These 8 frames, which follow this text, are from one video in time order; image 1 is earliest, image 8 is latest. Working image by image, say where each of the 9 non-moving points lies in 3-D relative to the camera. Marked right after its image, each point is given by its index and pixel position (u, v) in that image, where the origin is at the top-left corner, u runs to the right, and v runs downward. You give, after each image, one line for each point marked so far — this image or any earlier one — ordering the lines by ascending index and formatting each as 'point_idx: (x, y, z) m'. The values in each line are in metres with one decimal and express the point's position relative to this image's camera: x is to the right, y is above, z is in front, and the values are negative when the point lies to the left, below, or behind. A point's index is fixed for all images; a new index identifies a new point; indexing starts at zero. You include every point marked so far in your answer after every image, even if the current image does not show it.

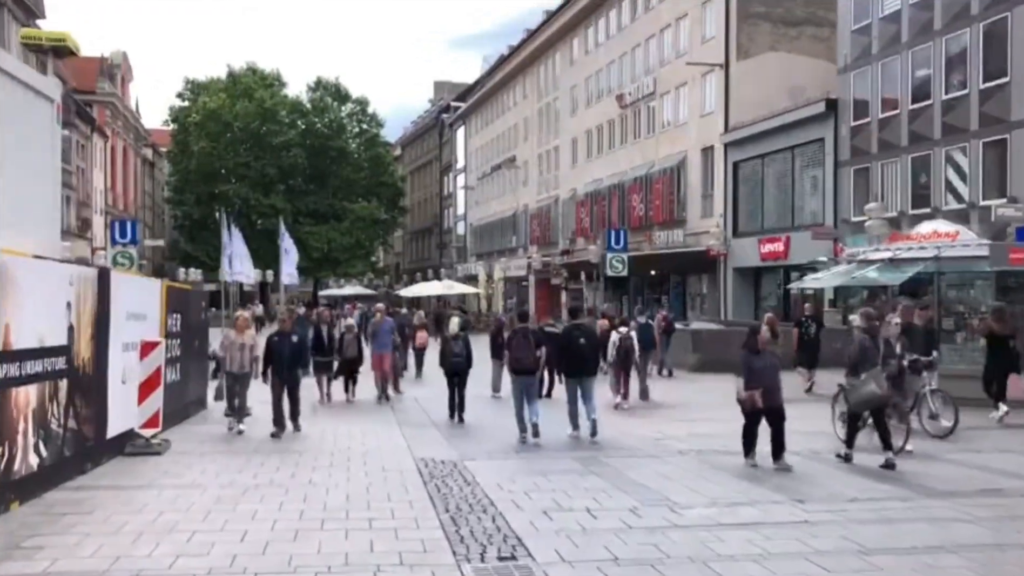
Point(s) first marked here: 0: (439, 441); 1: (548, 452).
0: (-0.9, -1.9, +12.7) m
1: (+0.5, -1.8, +12.6) m
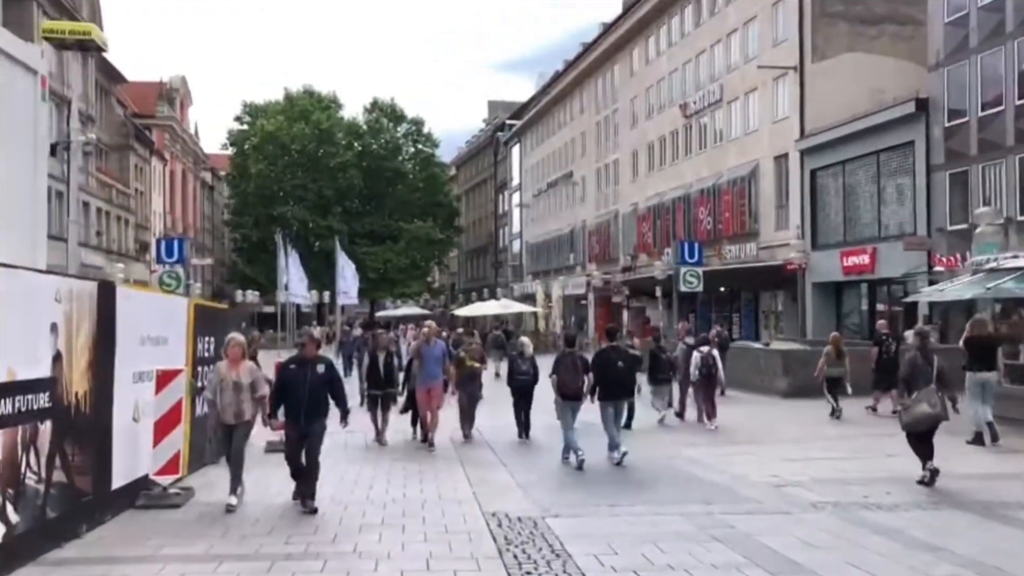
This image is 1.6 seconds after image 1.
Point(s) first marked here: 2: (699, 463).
0: (0.0, -2.0, +10.6) m
1: (+1.3, -2.0, +10.4) m
2: (+2.3, -2.1, +13.2) m
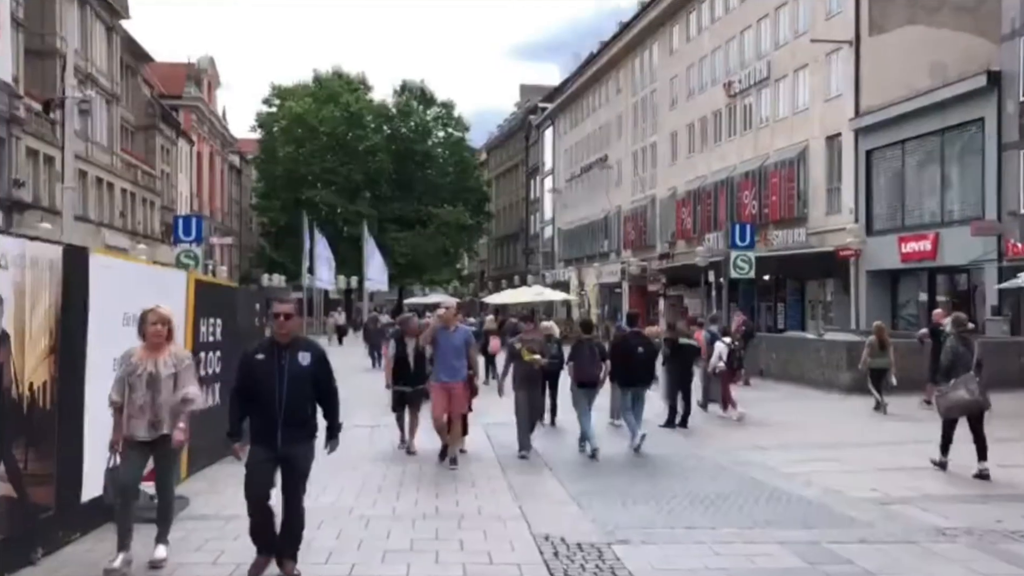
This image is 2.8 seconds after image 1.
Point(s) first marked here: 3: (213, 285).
0: (+0.4, -1.8, +8.9) m
1: (+1.8, -1.8, +8.6) m
2: (+2.8, -1.9, +11.4) m
3: (-3.3, 0.0, +11.6) m
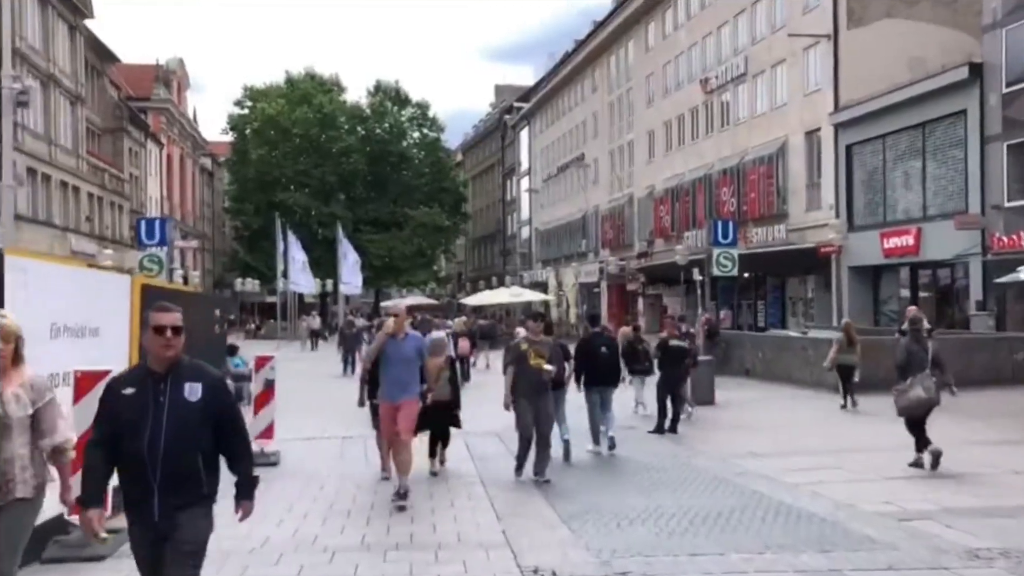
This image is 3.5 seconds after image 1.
0: (+0.3, -1.8, +8.0) m
1: (+1.7, -1.8, +7.8) m
2: (+2.7, -1.9, +10.6) m
3: (-3.5, 0.0, +10.7) m
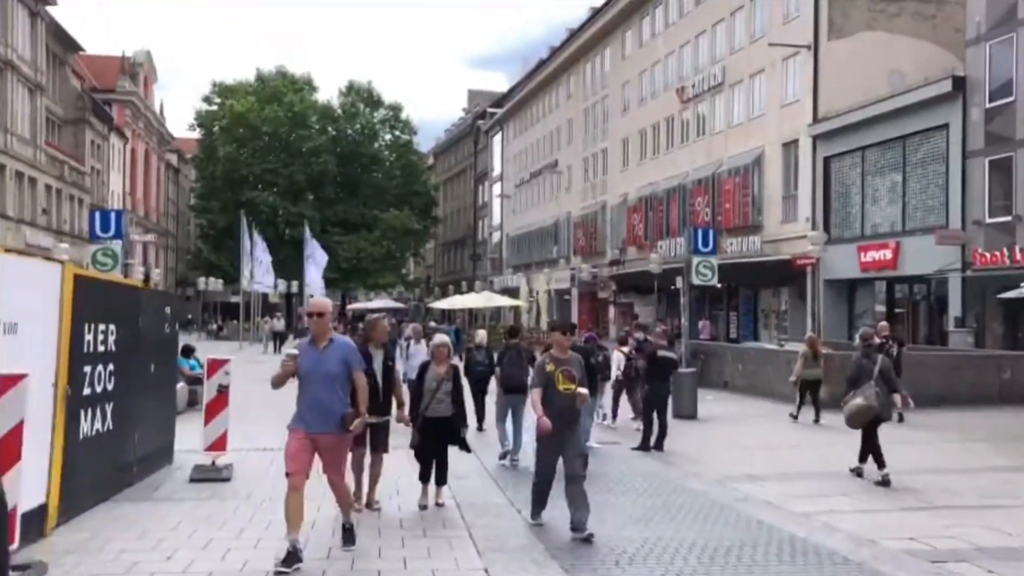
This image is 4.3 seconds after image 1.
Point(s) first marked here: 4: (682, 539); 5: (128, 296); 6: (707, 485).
0: (+0.1, -1.8, +7.2) m
1: (+1.5, -1.8, +7.0) m
2: (+2.4, -2.0, +9.8) m
3: (-3.7, 0.0, +9.8) m
4: (+1.2, -1.9, +8.2) m
5: (-3.9, -0.1, +10.7) m
6: (+2.1, -2.1, +11.4) m
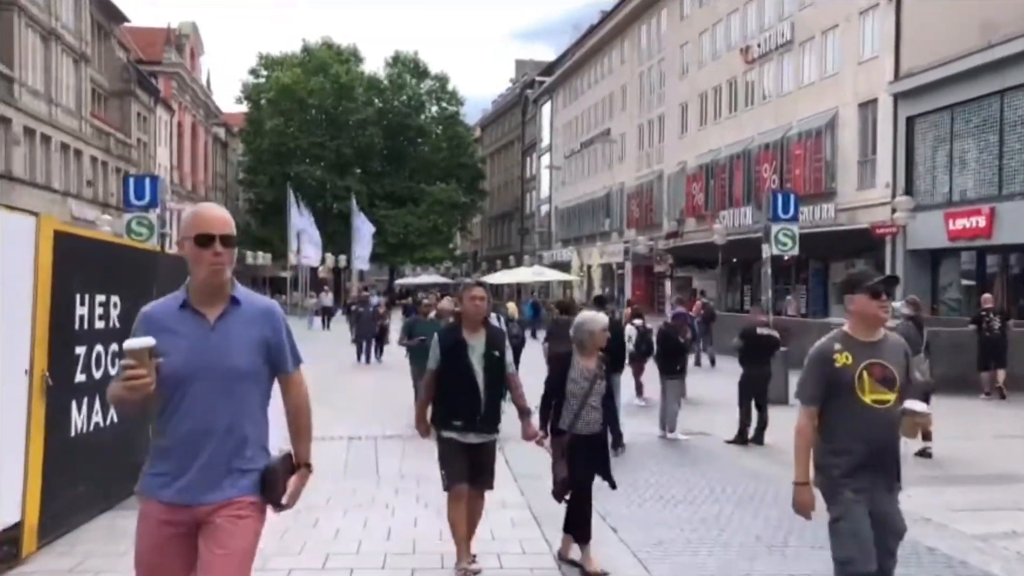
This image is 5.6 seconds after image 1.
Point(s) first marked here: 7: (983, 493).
0: (+0.7, -1.6, +5.2) m
1: (+2.1, -1.6, +5.0) m
2: (+3.1, -1.7, +7.8) m
3: (-3.0, +0.3, +7.9) m
4: (+1.8, -1.6, +6.2) m
5: (-3.1, +0.2, +8.9) m
6: (+2.9, -1.8, +9.3) m
7: (+4.0, -1.8, +9.2) m
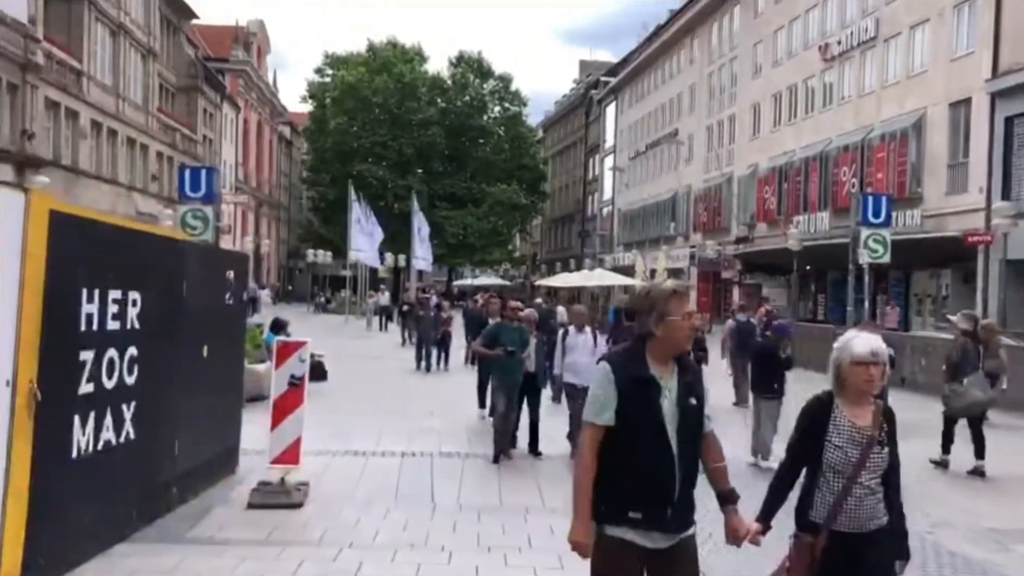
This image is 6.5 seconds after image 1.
0: (+1.1, -1.6, +3.7) m
1: (+2.4, -1.7, +3.4) m
2: (+3.6, -1.8, +6.1) m
3: (-2.4, +0.4, +6.6) m
4: (+2.3, -1.7, +4.6) m
5: (-2.5, +0.3, +7.6) m
6: (+3.5, -1.9, +7.7) m
7: (+4.6, -1.9, +7.5) m
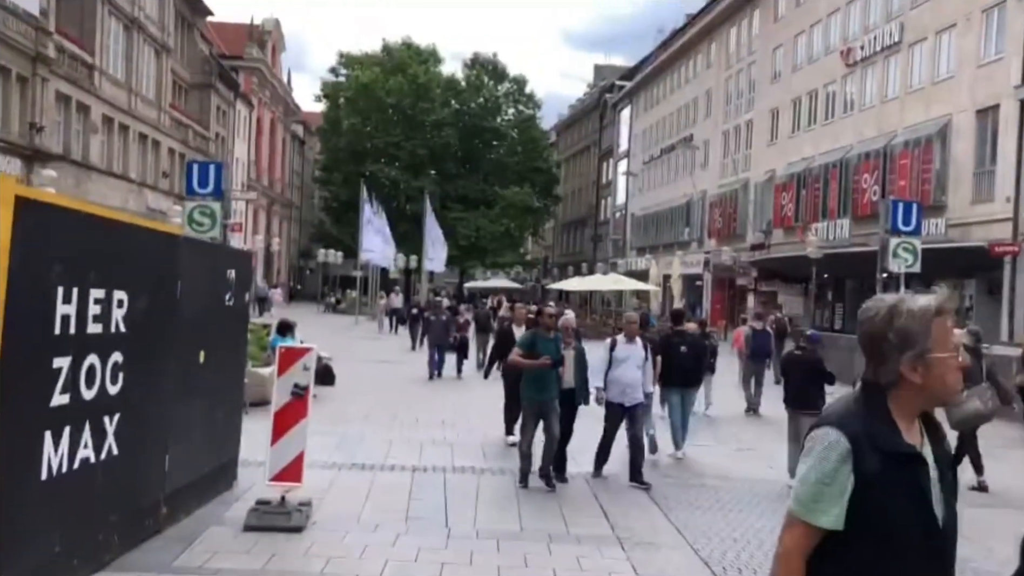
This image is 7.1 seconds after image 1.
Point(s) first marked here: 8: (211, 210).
0: (+1.2, -1.7, +3.0) m
1: (+2.5, -1.7, +2.7) m
2: (+3.7, -1.9, +5.4) m
3: (-2.3, +0.4, +5.9) m
4: (+2.4, -1.8, +3.9) m
5: (-2.3, +0.3, +6.9) m
6: (+3.6, -2.0, +7.0) m
7: (+4.7, -2.0, +6.8) m
8: (-5.3, +1.4, +18.1) m
